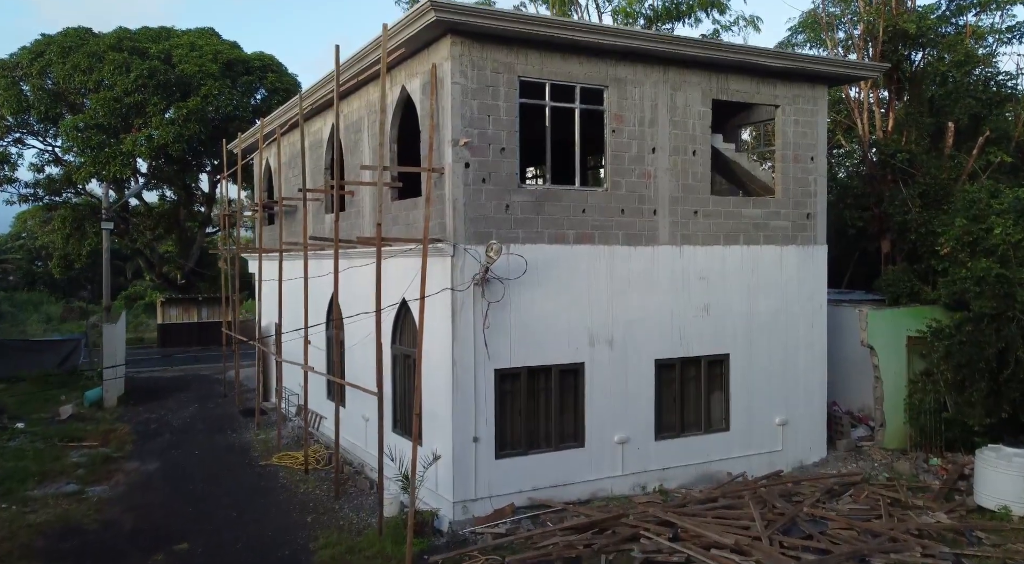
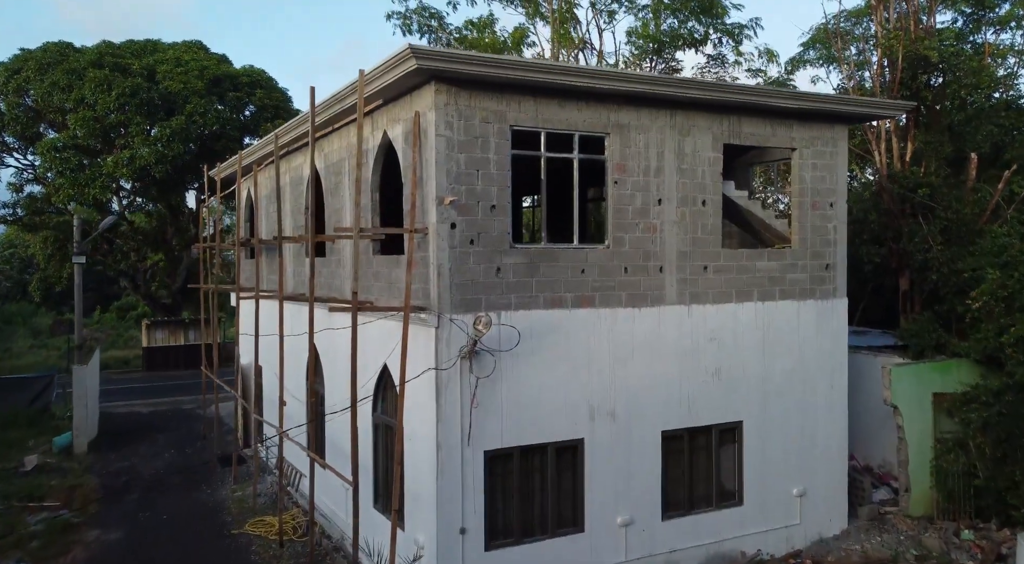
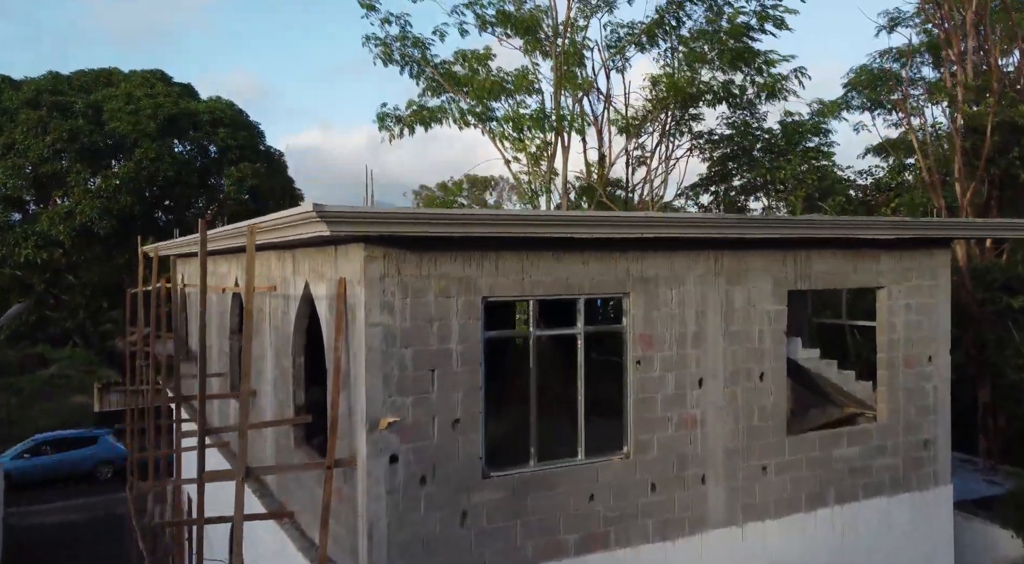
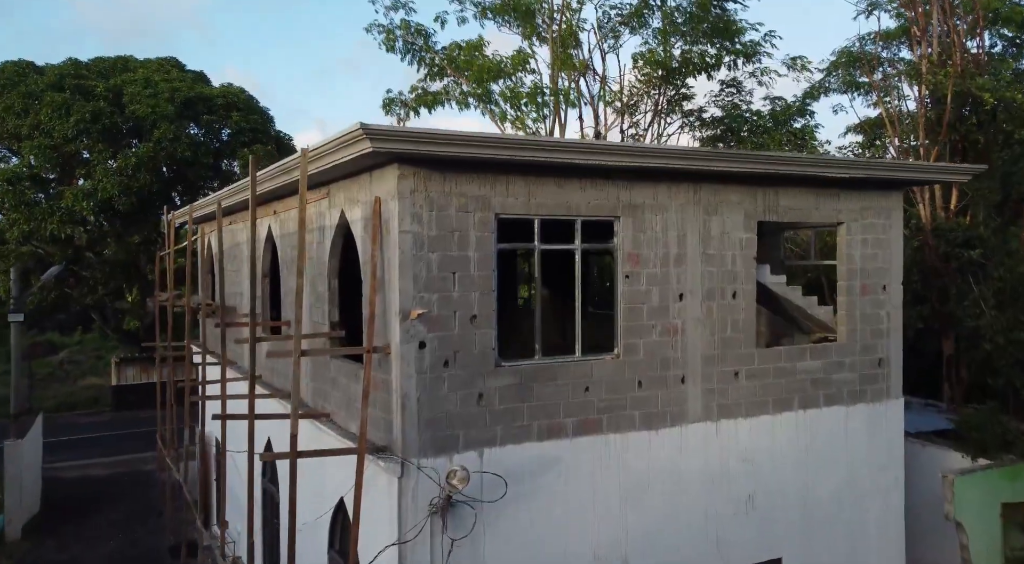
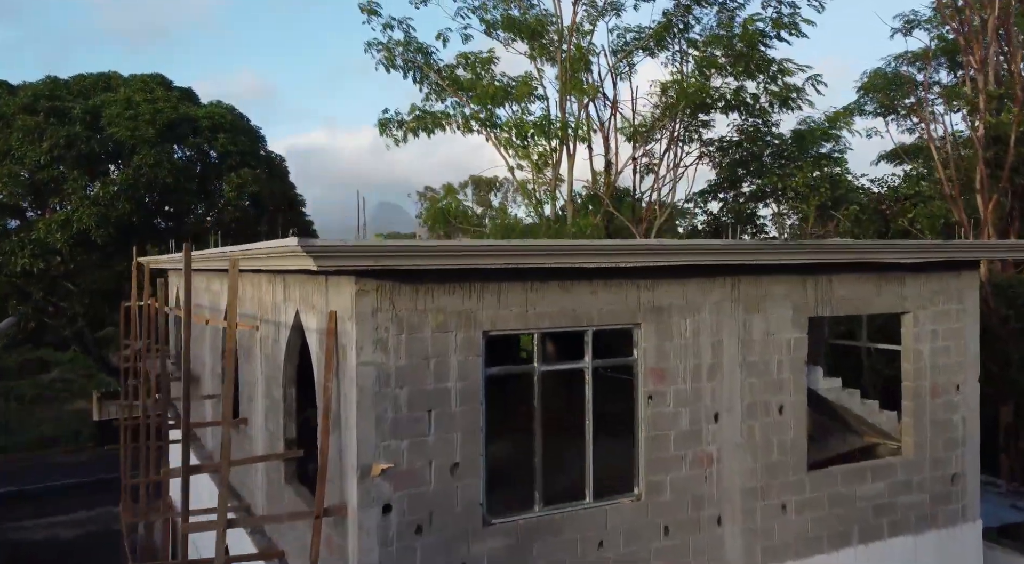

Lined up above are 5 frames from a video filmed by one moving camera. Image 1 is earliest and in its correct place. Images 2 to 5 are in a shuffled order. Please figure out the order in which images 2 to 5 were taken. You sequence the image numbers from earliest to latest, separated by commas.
2, 4, 3, 5
